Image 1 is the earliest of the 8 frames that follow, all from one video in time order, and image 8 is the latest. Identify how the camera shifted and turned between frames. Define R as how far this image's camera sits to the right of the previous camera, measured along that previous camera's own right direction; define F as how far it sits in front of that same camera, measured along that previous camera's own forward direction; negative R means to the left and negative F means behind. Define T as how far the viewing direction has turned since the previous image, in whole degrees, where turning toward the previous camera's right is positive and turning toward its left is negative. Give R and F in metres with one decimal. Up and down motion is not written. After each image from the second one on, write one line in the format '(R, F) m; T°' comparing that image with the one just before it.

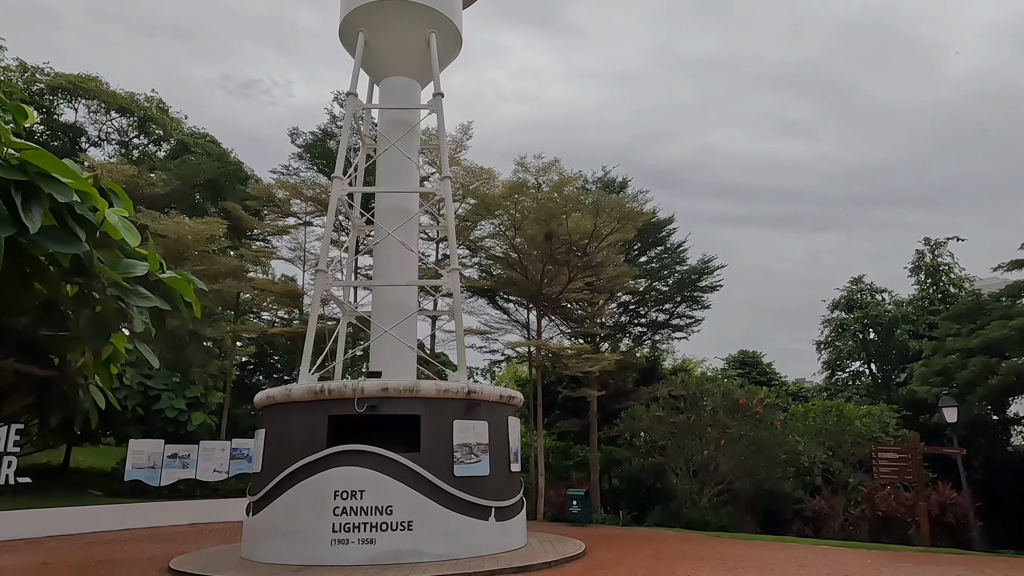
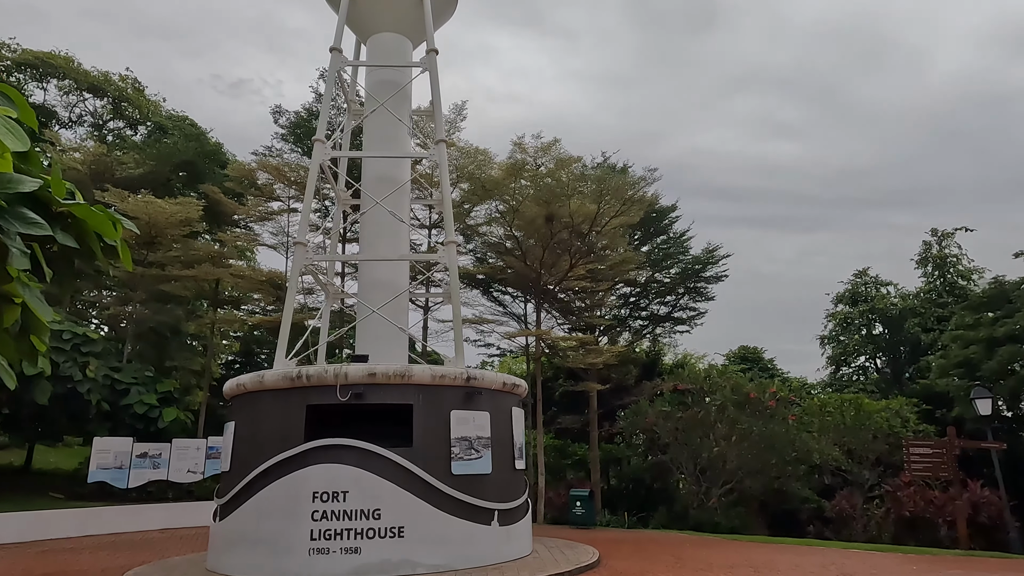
(-0.2, +1.5) m; +1°
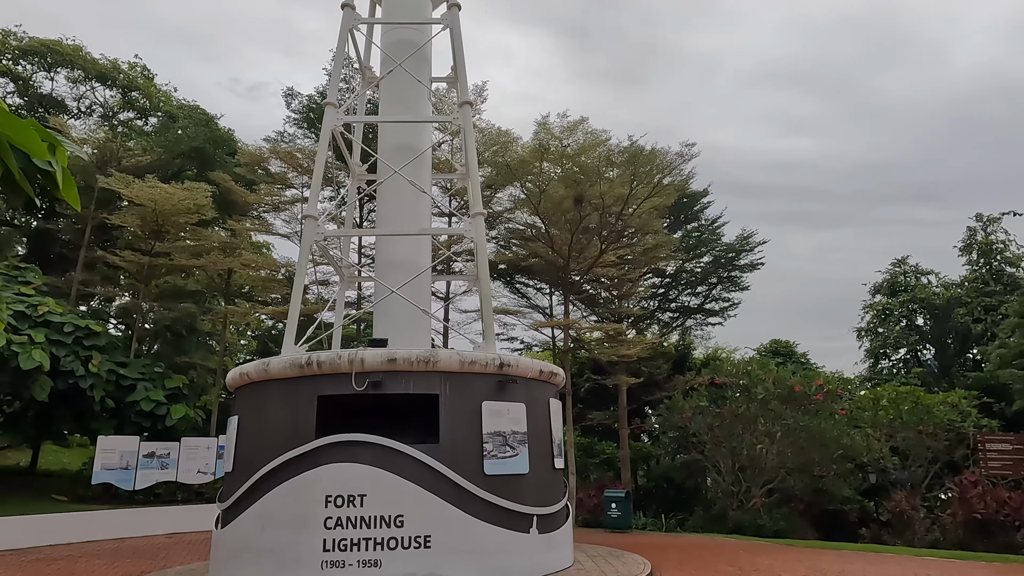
(-0.3, +1.3) m; -1°
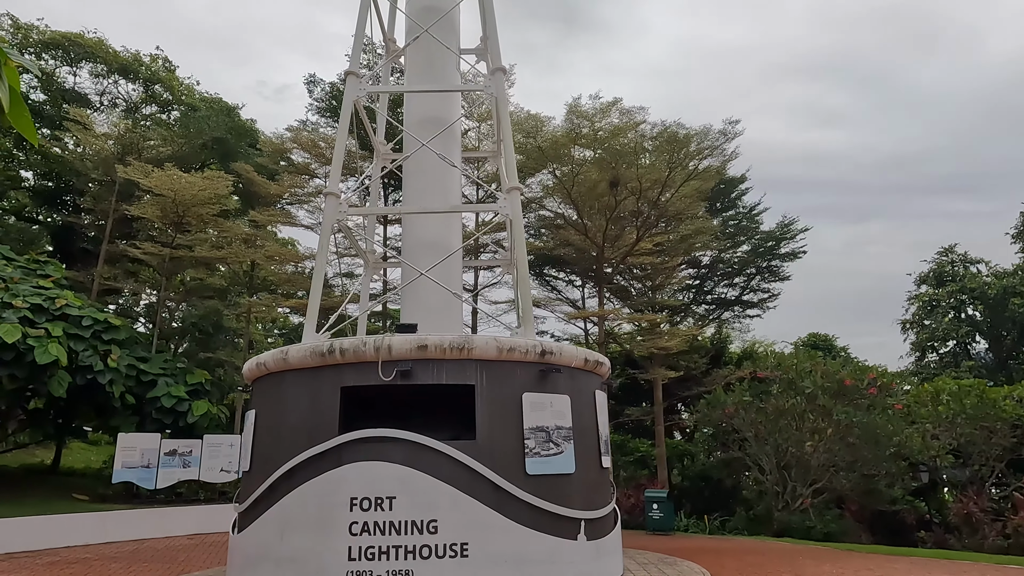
(-0.2, +0.9) m; -2°
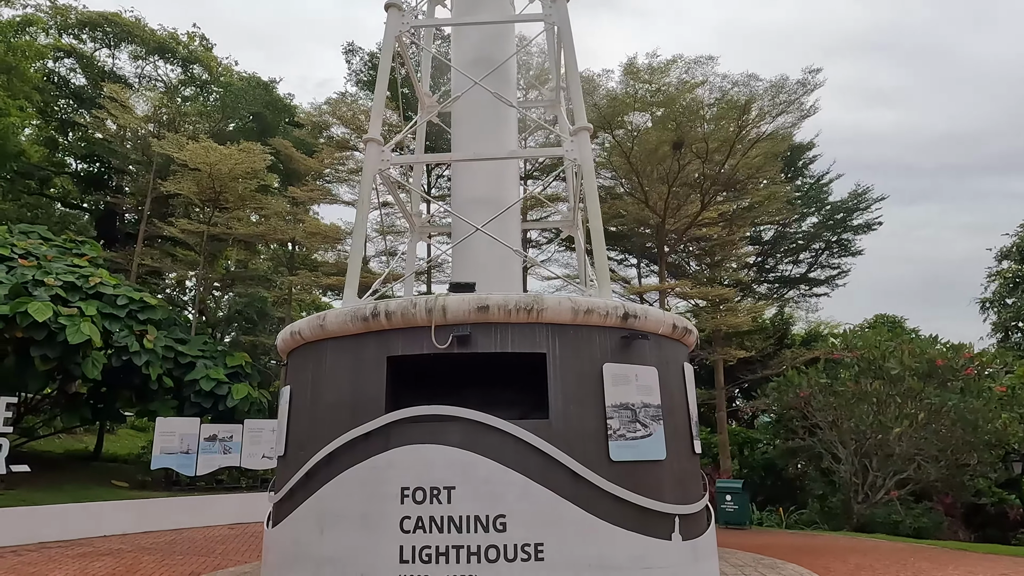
(-0.4, +1.3) m; -3°
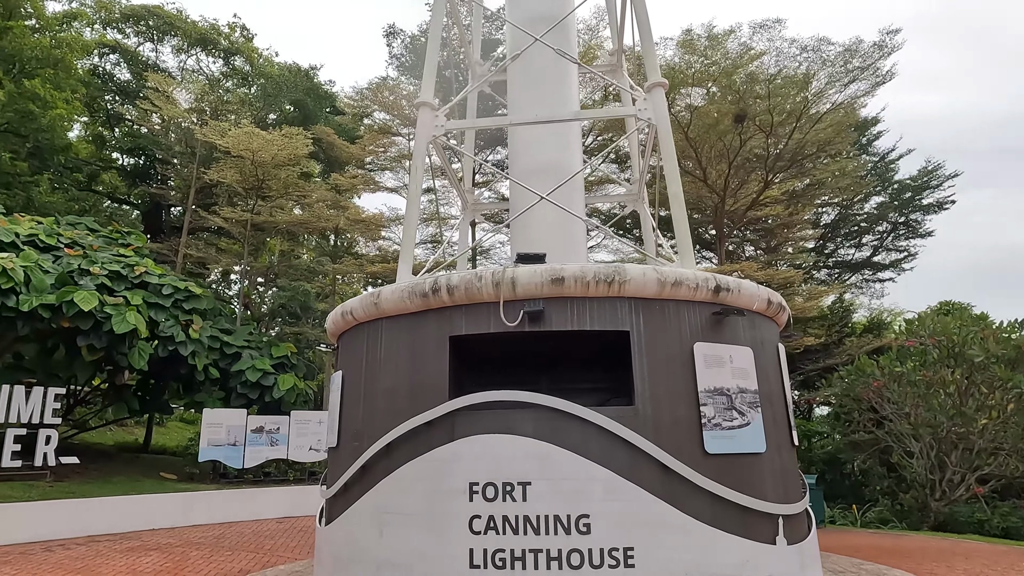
(-0.4, +0.7) m; -3°
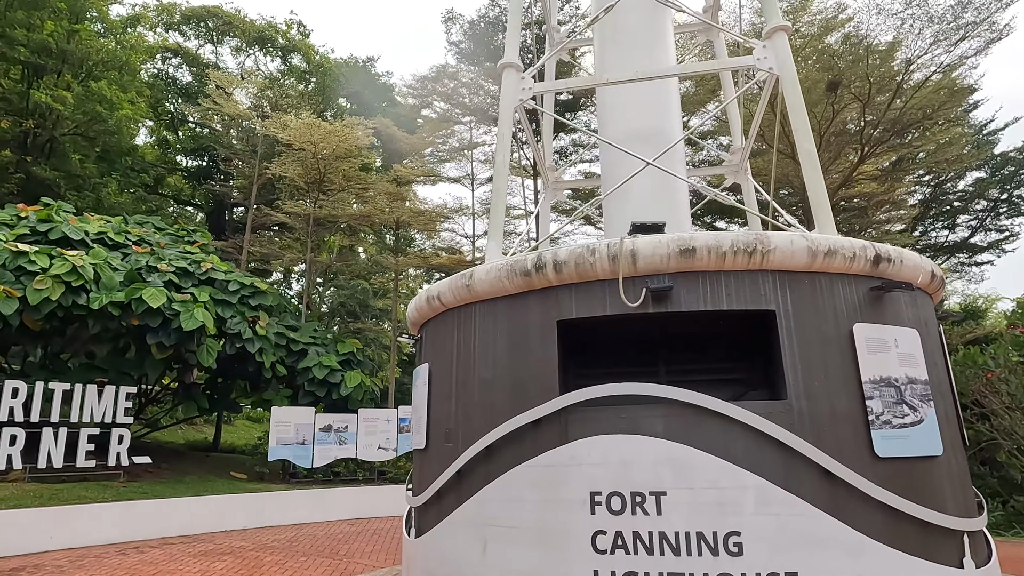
(-0.5, +0.8) m; -4°
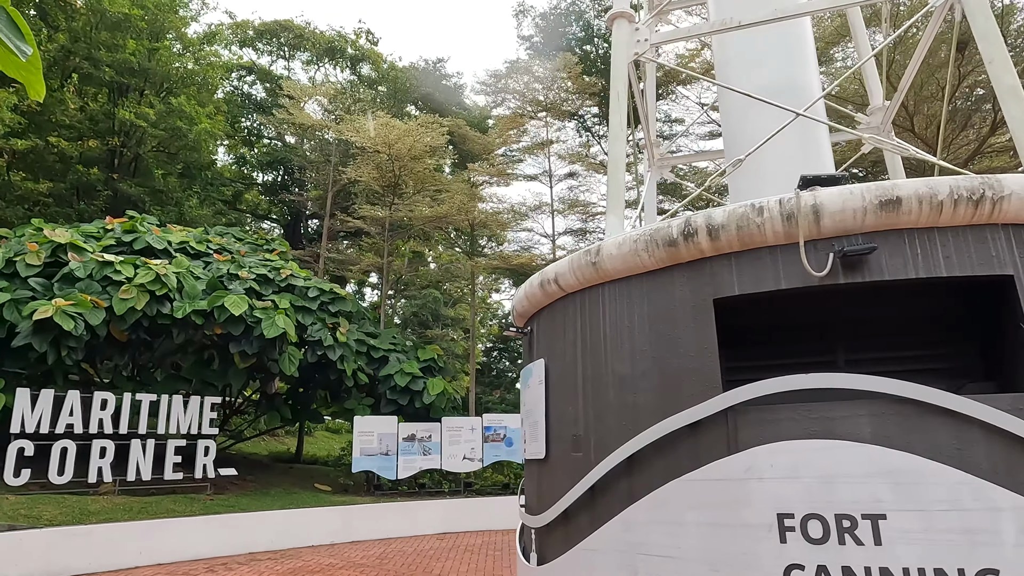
(-0.5, +0.9) m; -6°
